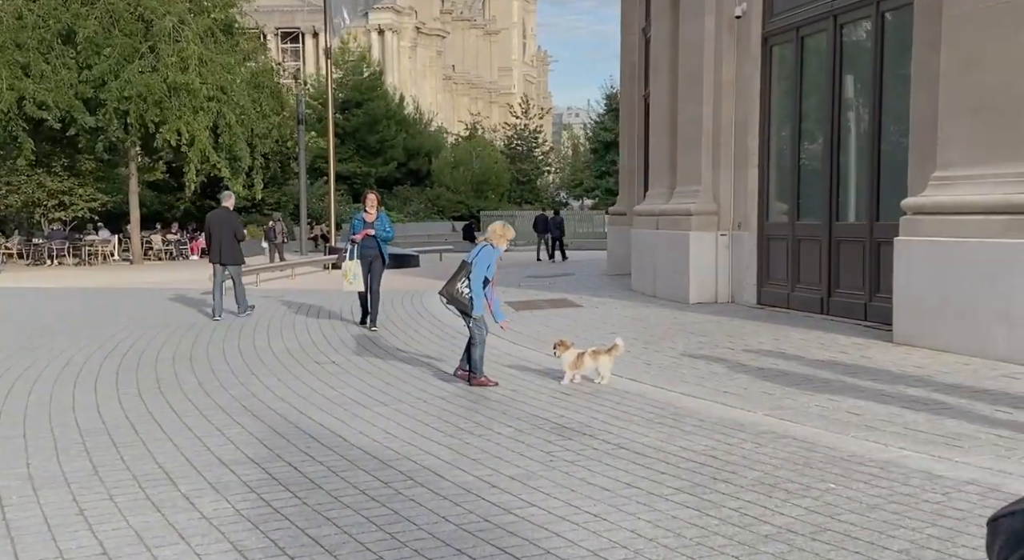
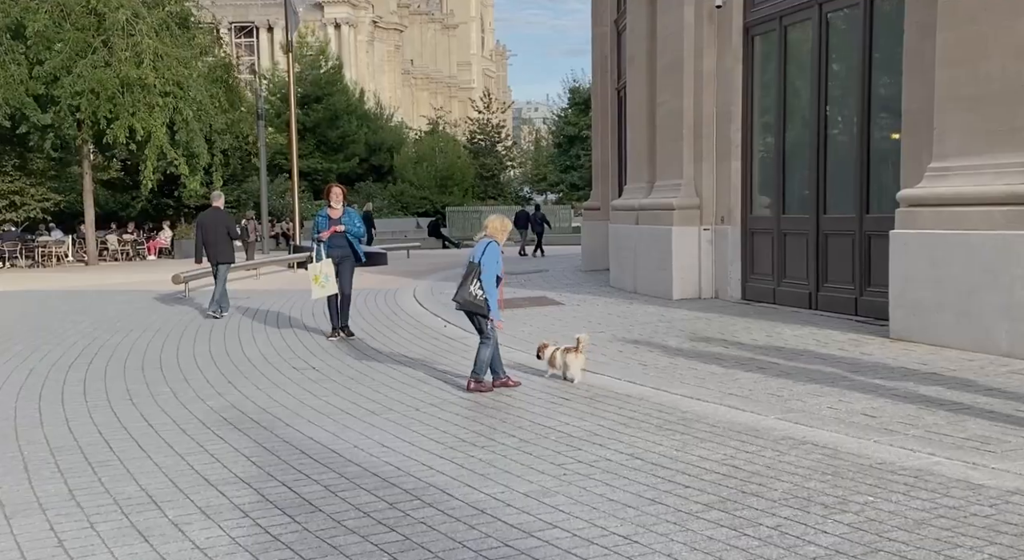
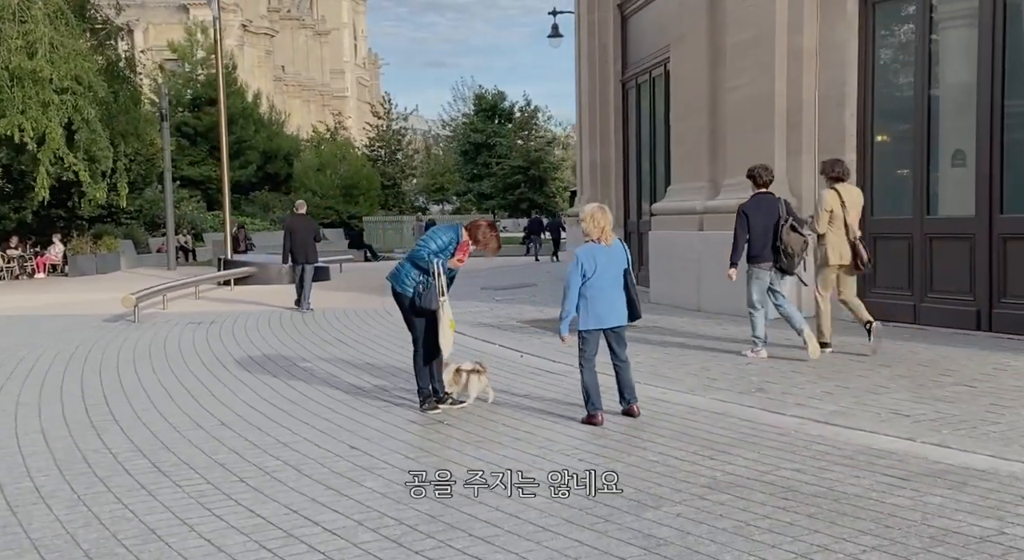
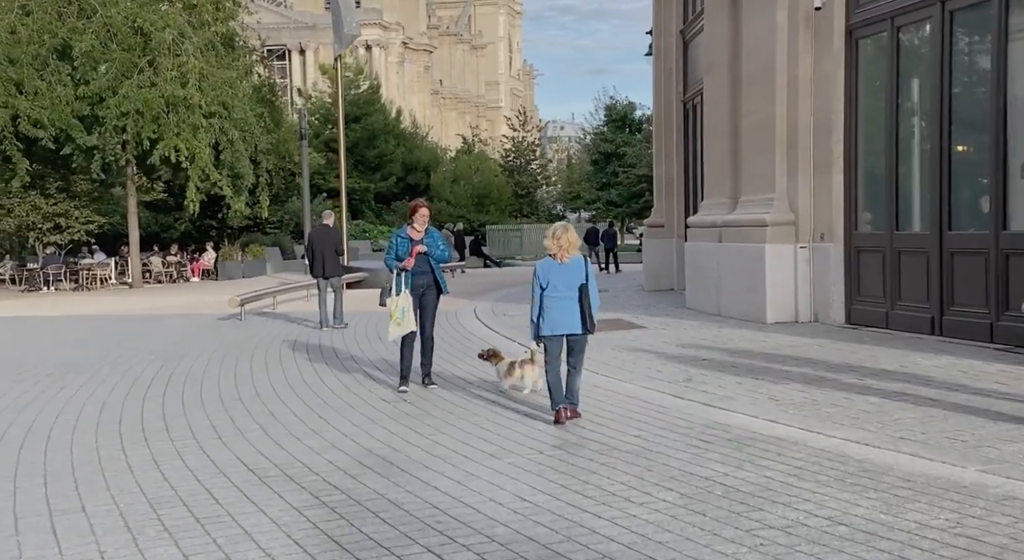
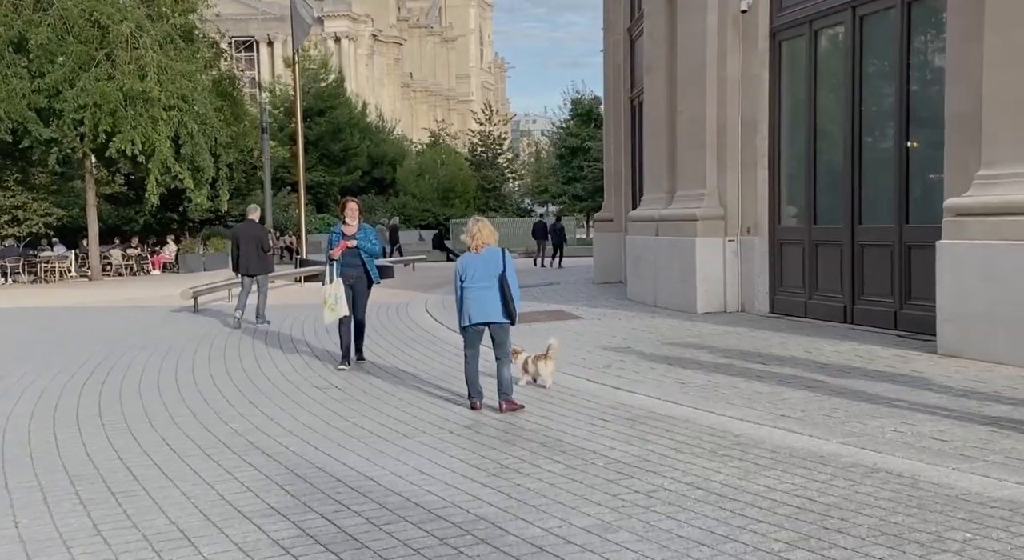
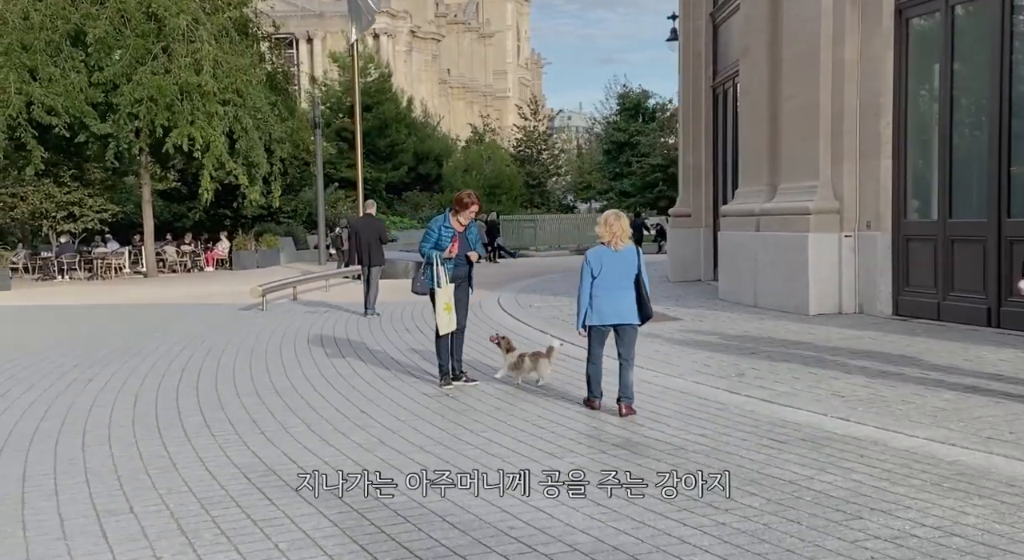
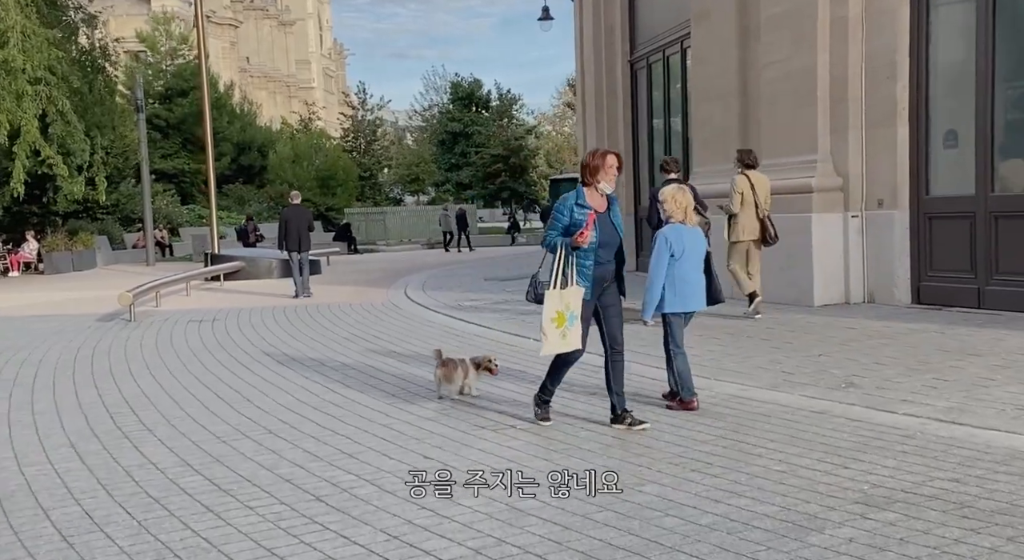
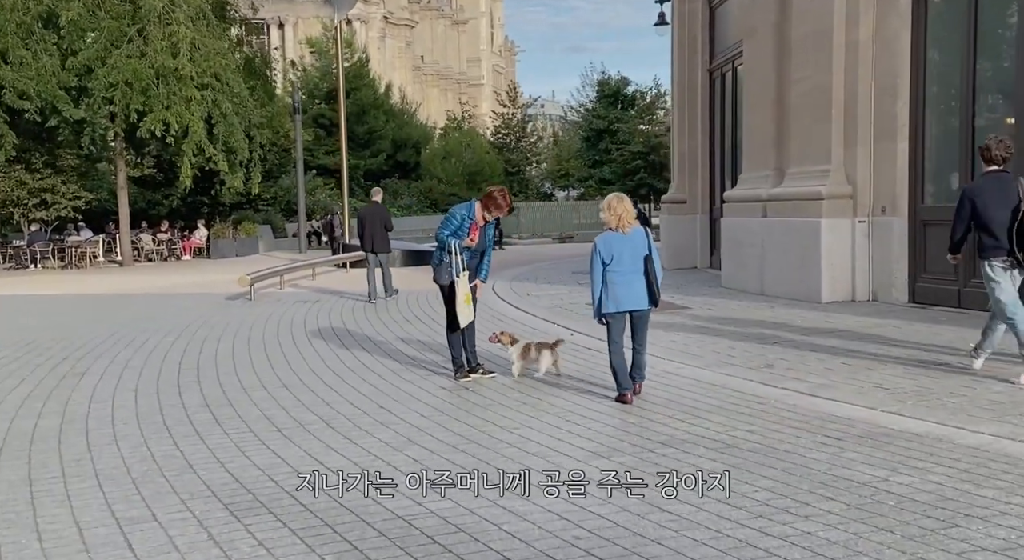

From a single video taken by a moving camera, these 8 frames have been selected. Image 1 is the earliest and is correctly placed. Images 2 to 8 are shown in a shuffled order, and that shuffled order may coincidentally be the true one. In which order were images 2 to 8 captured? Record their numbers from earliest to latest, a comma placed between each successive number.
2, 5, 4, 6, 8, 3, 7
